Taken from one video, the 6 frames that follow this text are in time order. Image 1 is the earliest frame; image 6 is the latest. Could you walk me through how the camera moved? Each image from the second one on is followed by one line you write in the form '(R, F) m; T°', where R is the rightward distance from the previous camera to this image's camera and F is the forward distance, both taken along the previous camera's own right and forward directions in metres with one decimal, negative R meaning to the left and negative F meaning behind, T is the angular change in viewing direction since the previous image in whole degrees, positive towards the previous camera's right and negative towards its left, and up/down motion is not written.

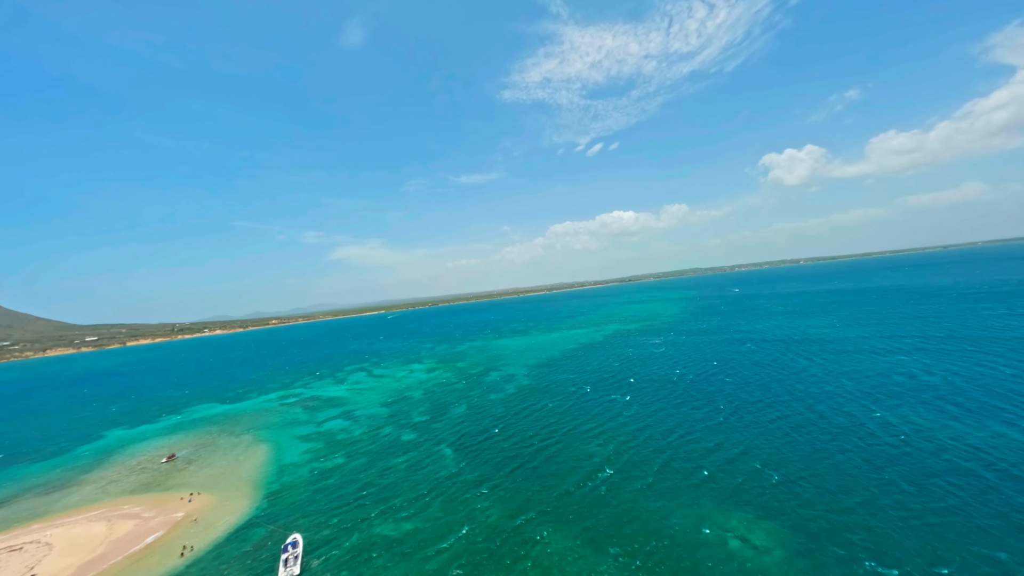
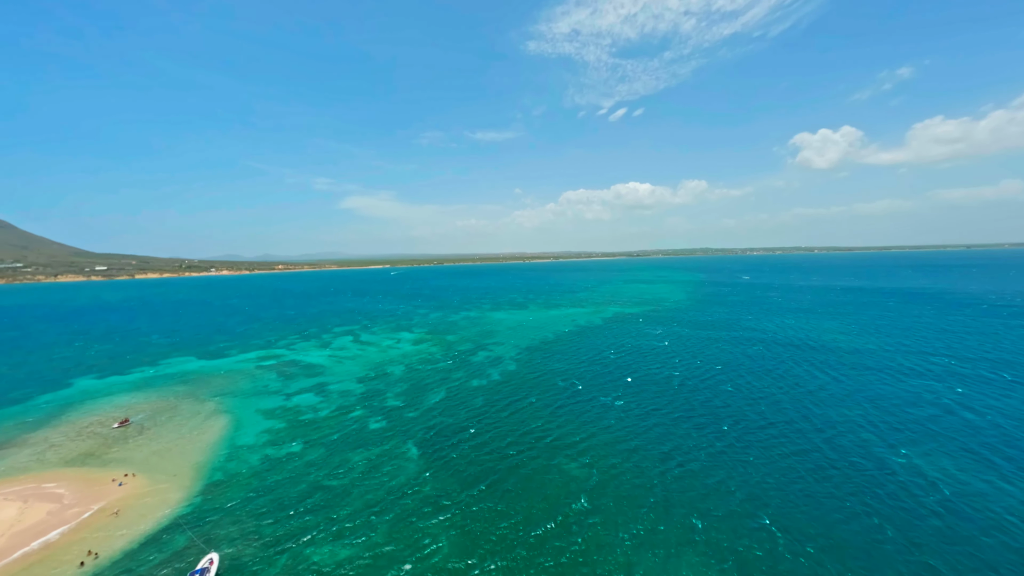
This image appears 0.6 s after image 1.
(+2.1, +7.2) m; -1°
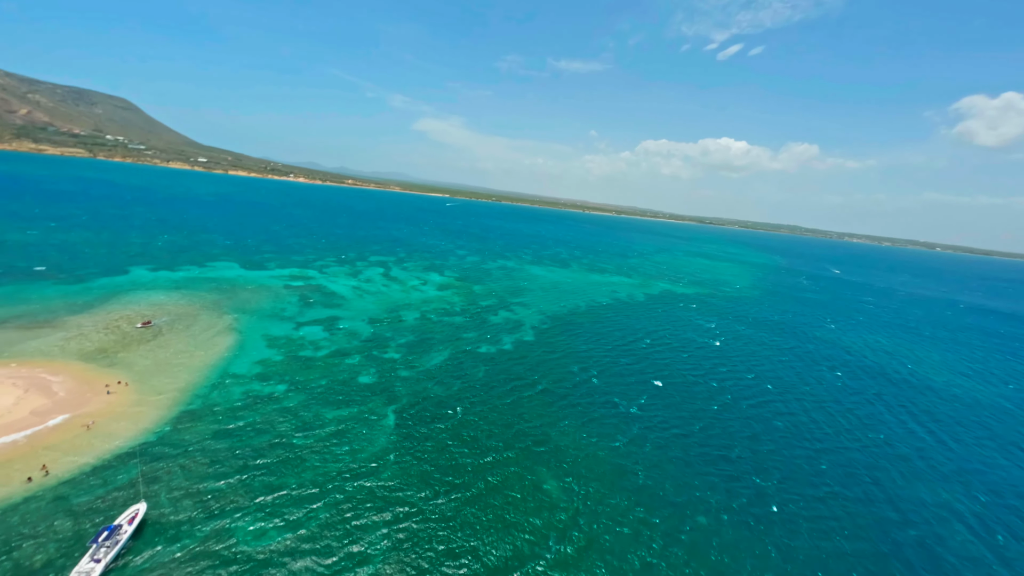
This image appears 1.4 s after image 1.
(+3.2, +9.5) m; -8°
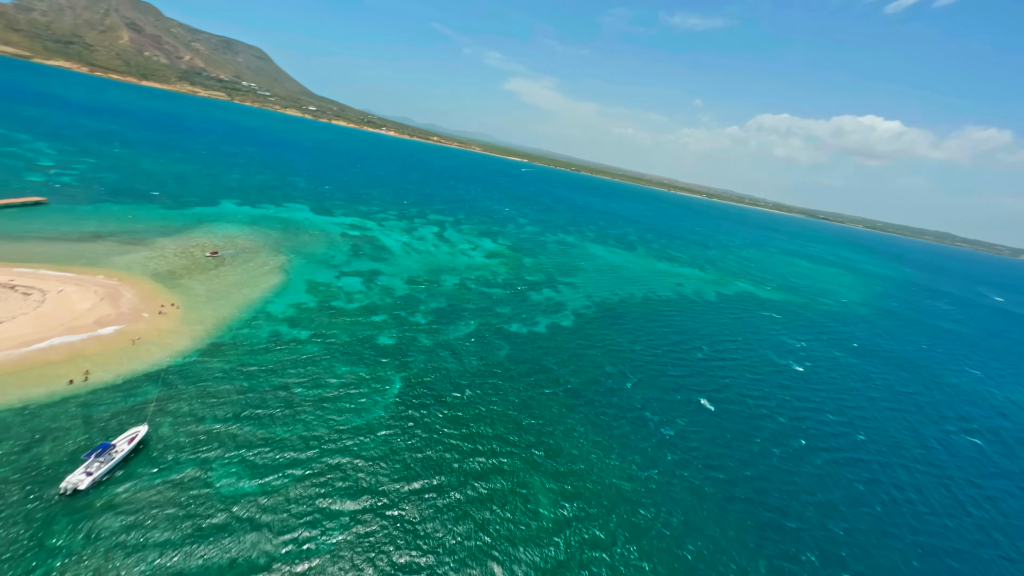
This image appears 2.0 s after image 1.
(+3.2, +6.0) m; -10°
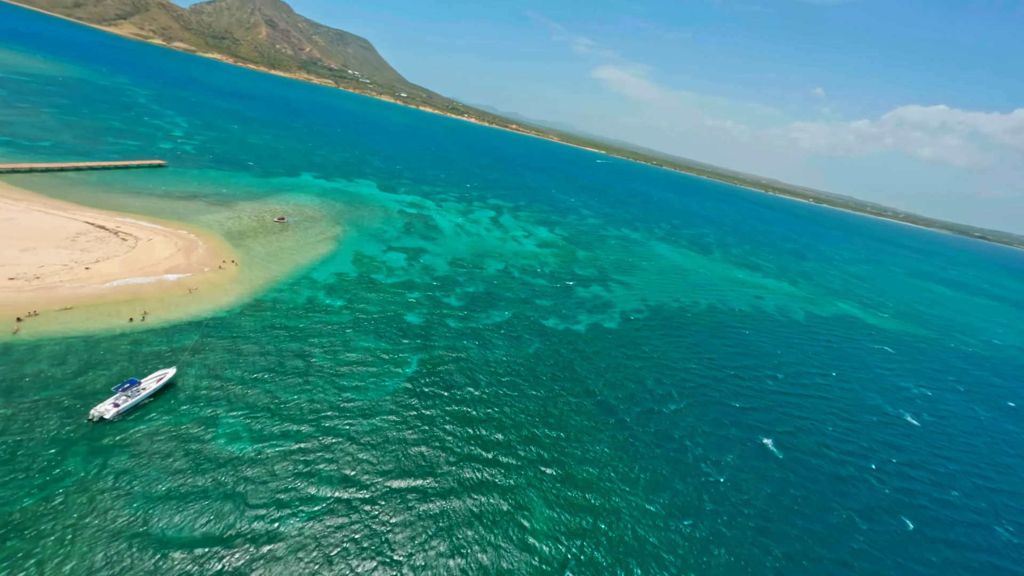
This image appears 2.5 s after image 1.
(+3.0, +4.3) m; -10°
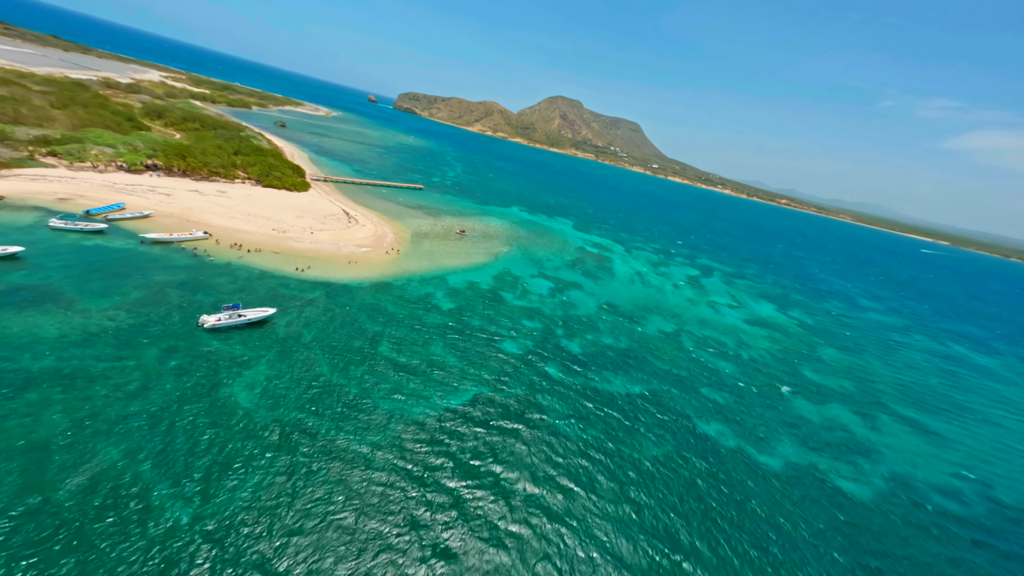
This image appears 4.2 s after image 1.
(+6.3, +14.4) m; -36°
